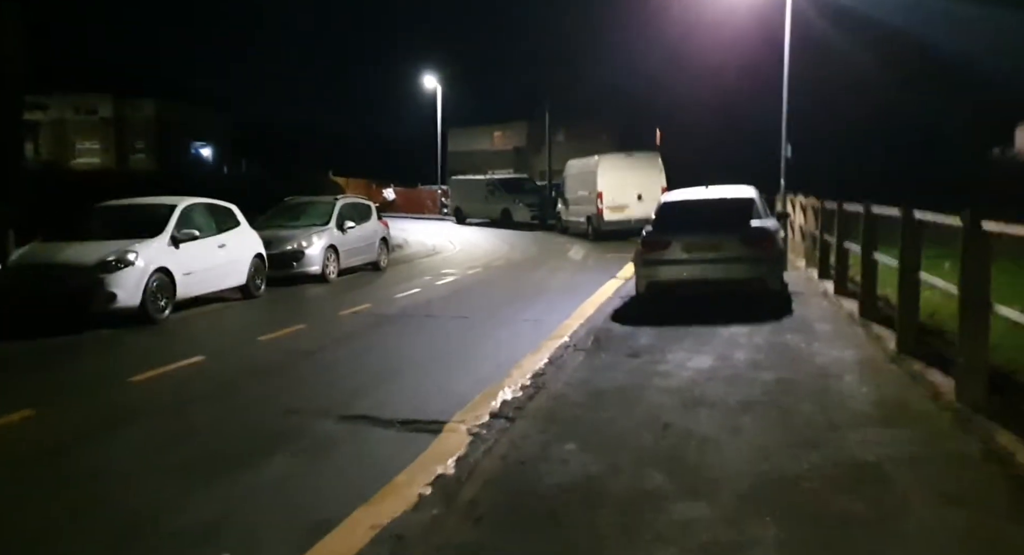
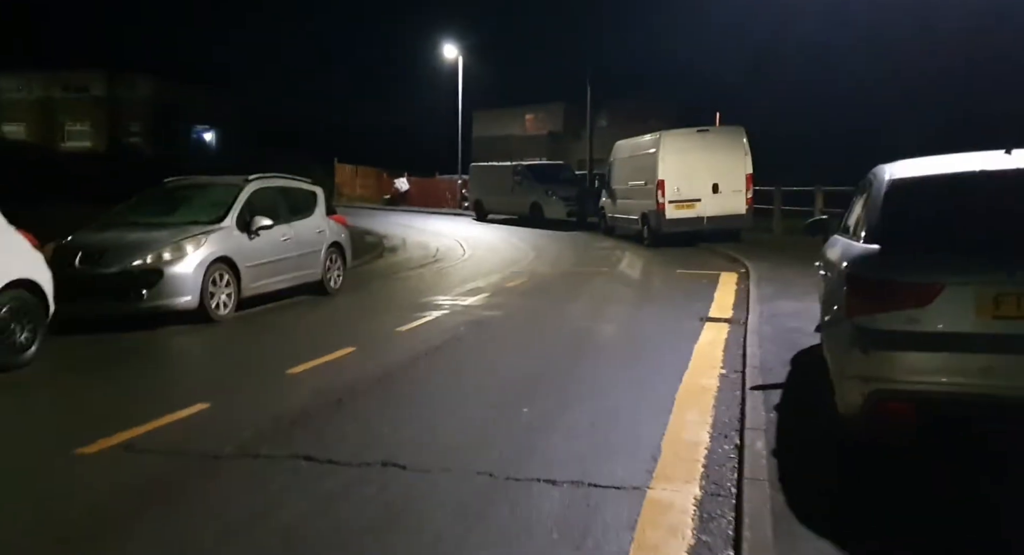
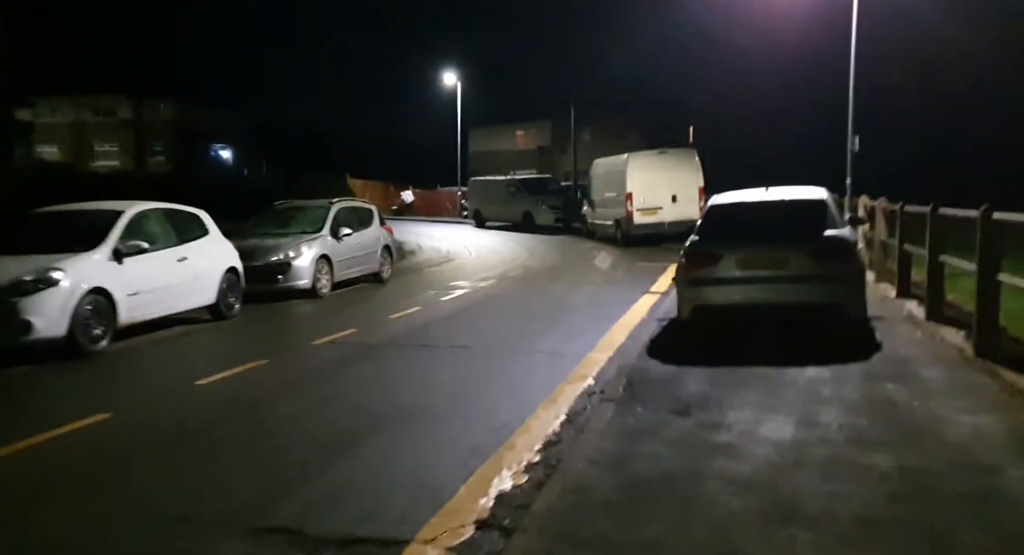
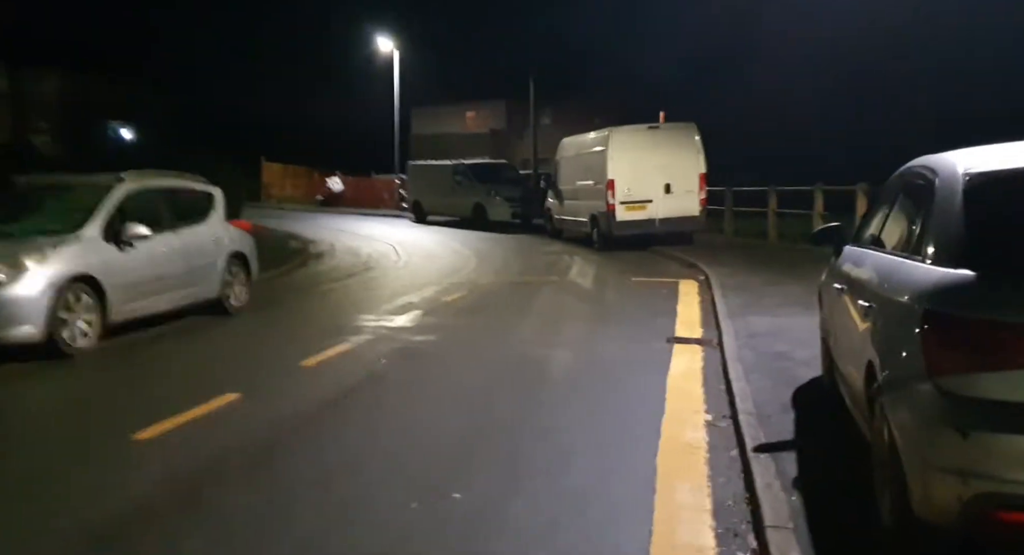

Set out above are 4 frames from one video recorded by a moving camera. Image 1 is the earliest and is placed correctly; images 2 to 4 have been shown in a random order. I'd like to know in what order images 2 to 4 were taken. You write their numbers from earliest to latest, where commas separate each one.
3, 2, 4
